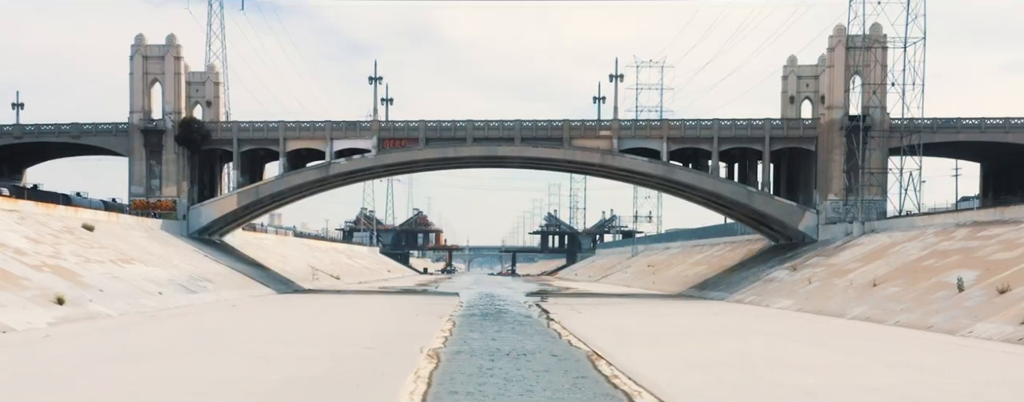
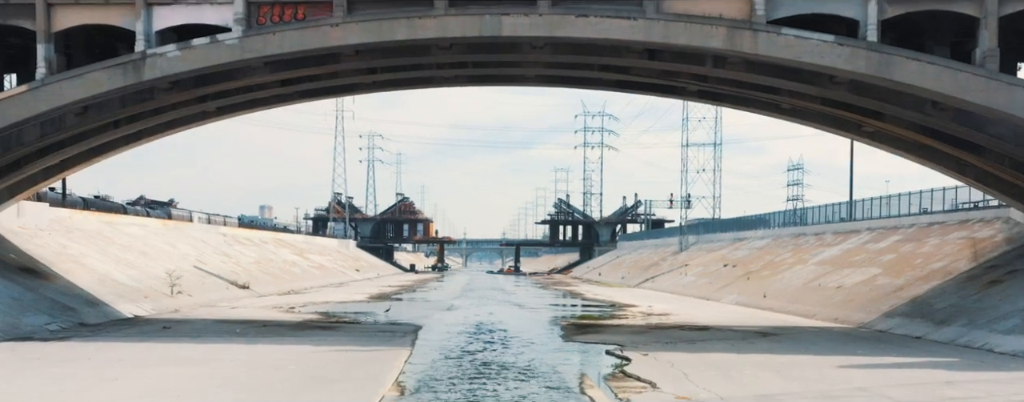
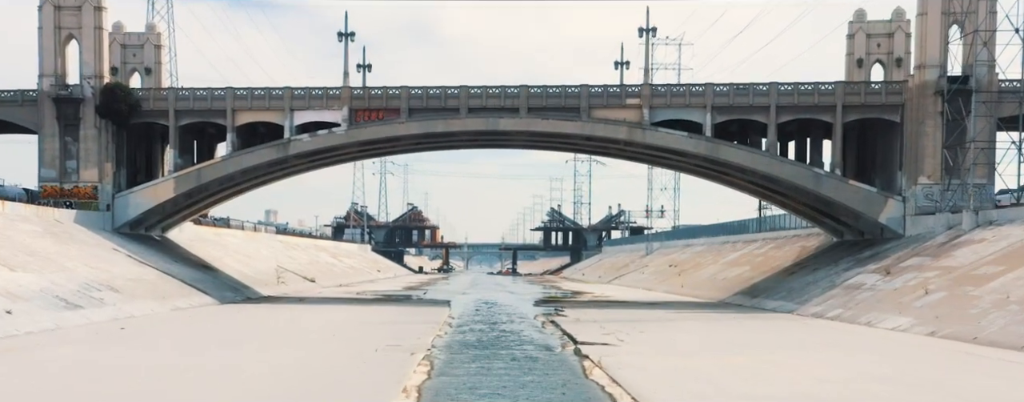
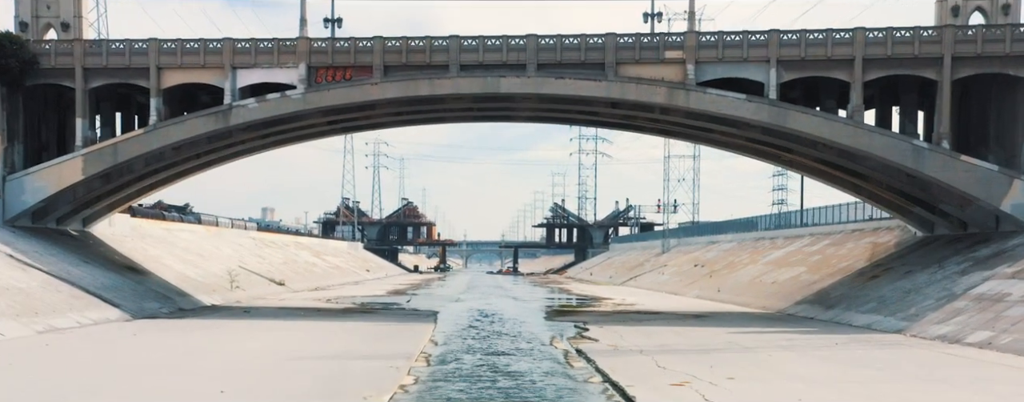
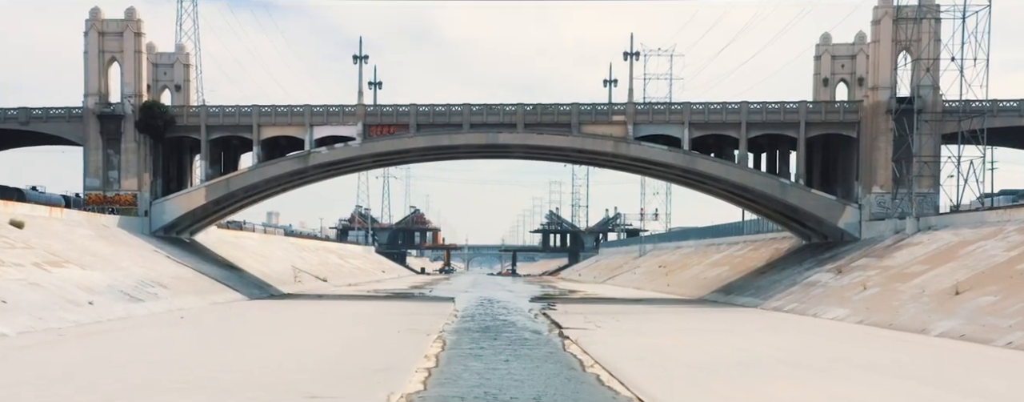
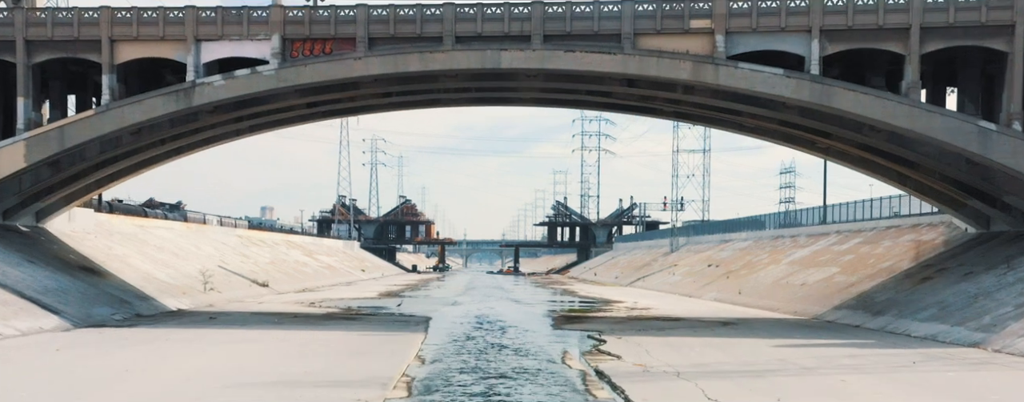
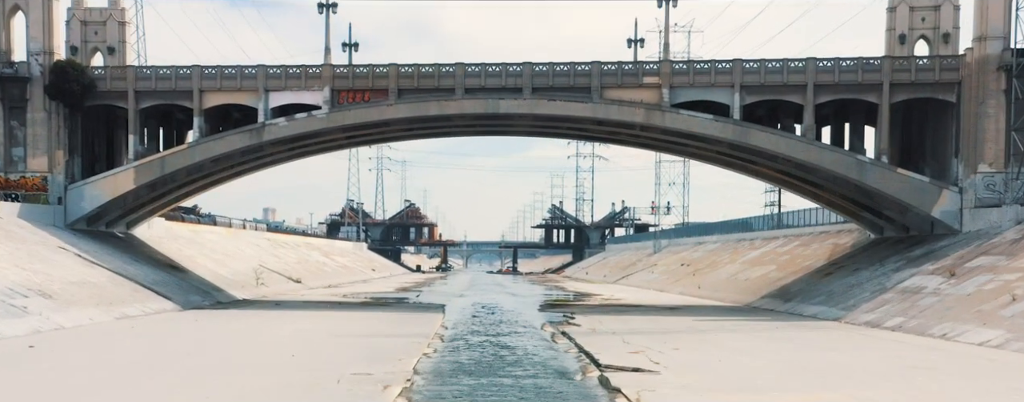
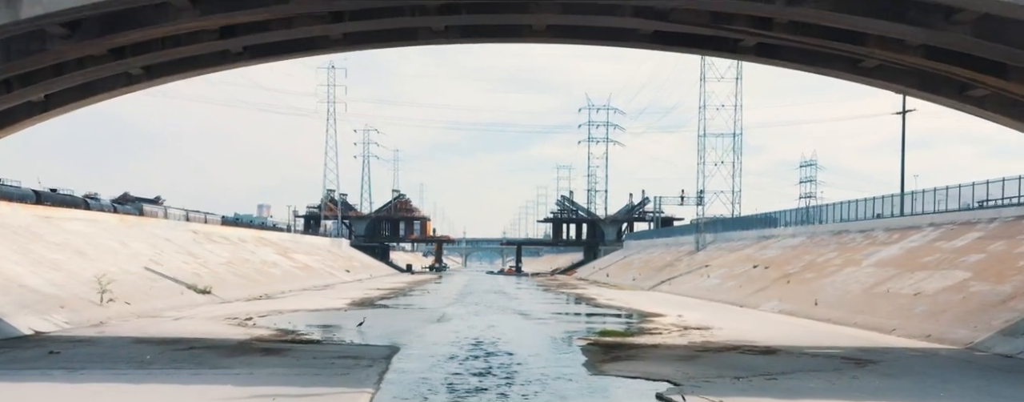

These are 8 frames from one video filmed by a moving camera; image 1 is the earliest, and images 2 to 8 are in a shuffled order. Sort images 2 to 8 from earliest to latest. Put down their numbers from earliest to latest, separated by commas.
5, 3, 7, 4, 6, 2, 8
